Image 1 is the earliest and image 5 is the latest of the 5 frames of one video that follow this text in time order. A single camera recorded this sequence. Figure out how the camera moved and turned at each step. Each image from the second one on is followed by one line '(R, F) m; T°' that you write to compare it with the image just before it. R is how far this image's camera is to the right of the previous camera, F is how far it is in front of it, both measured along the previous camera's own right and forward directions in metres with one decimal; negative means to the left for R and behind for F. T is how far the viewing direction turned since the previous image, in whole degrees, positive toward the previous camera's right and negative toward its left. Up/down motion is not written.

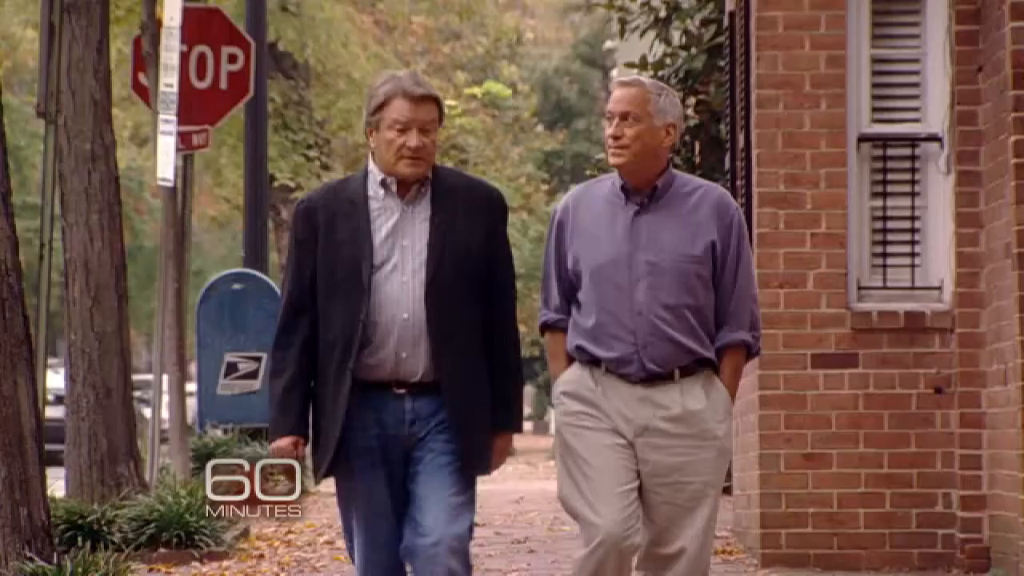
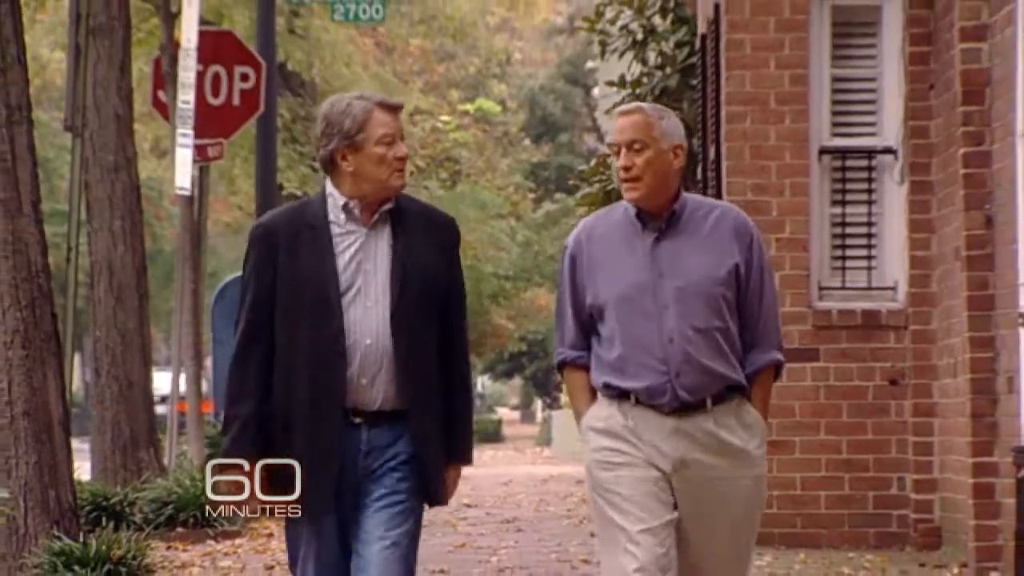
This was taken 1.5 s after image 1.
(+0.1, -0.9) m; 0°
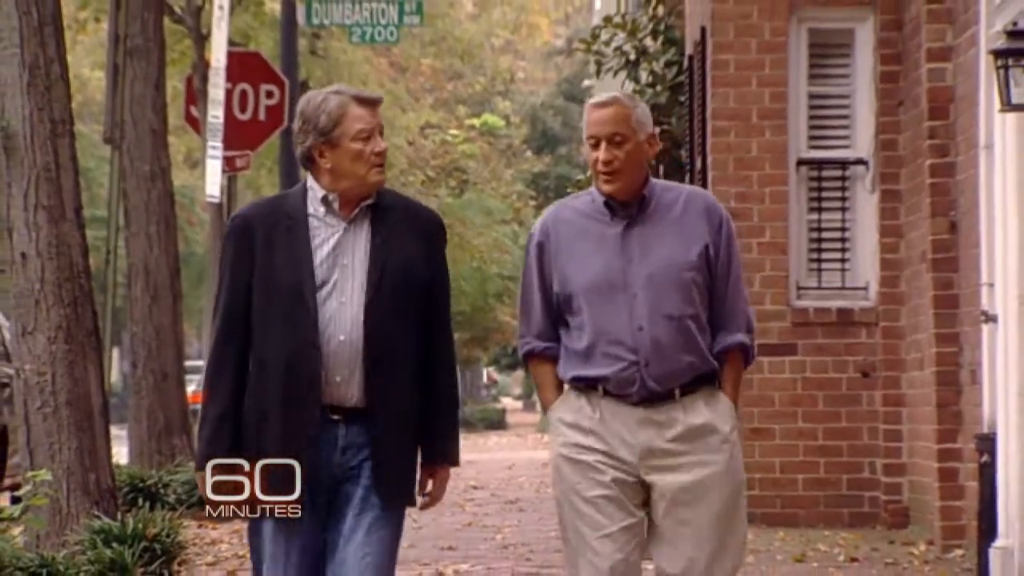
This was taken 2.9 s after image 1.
(0.0, -1.0) m; 0°
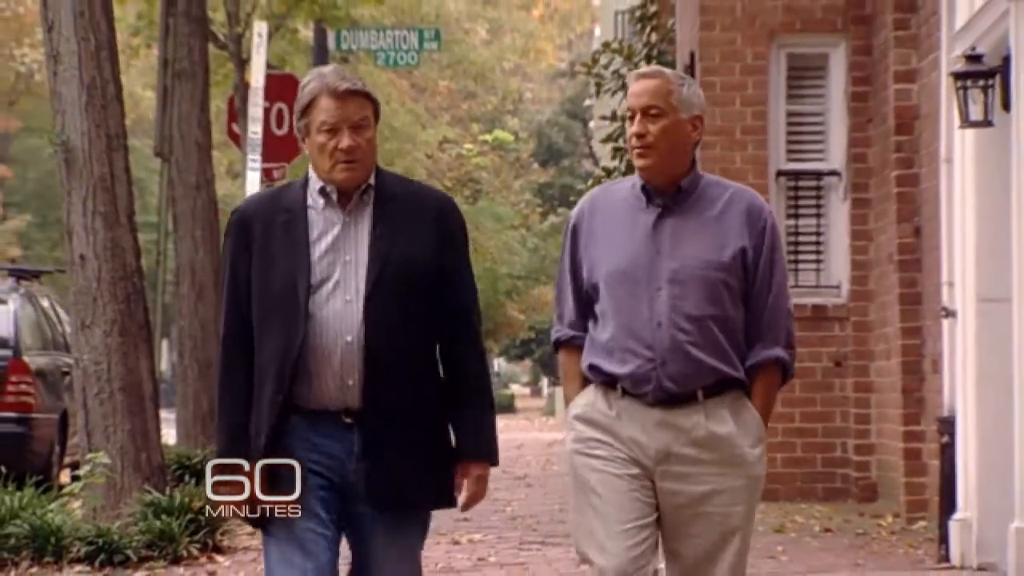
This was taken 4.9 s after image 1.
(+0.1, -1.4) m; 0°
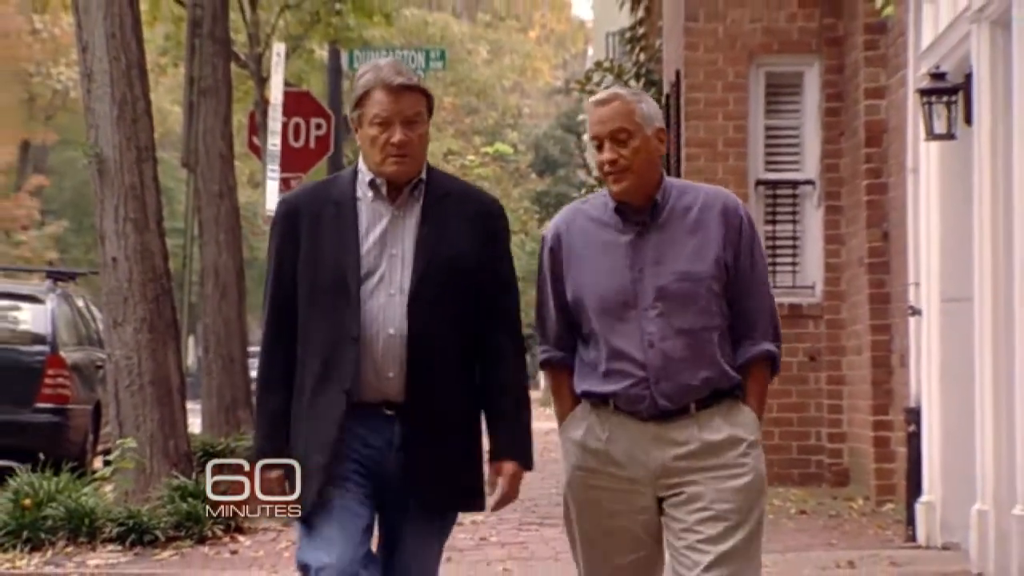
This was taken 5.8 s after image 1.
(0.0, -1.1) m; 0°
